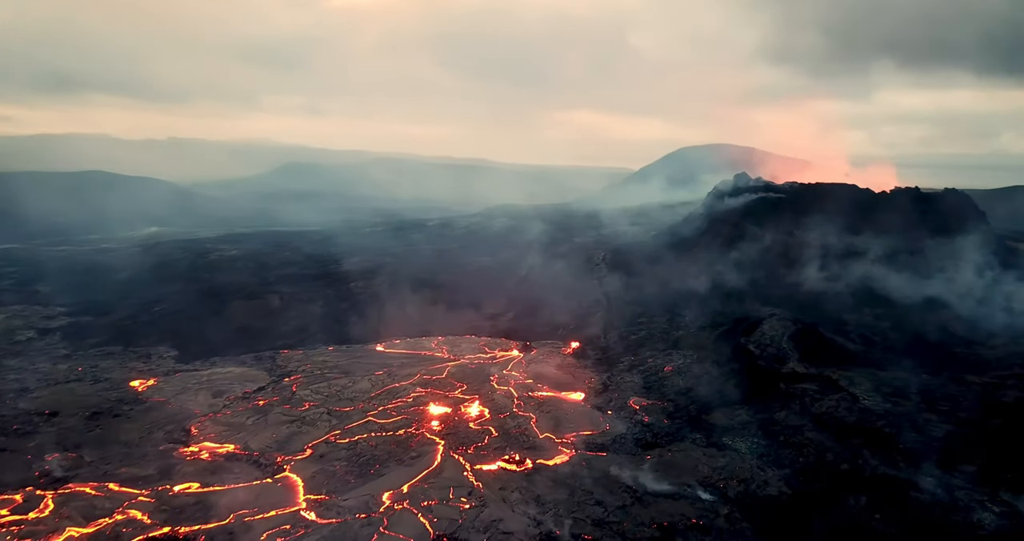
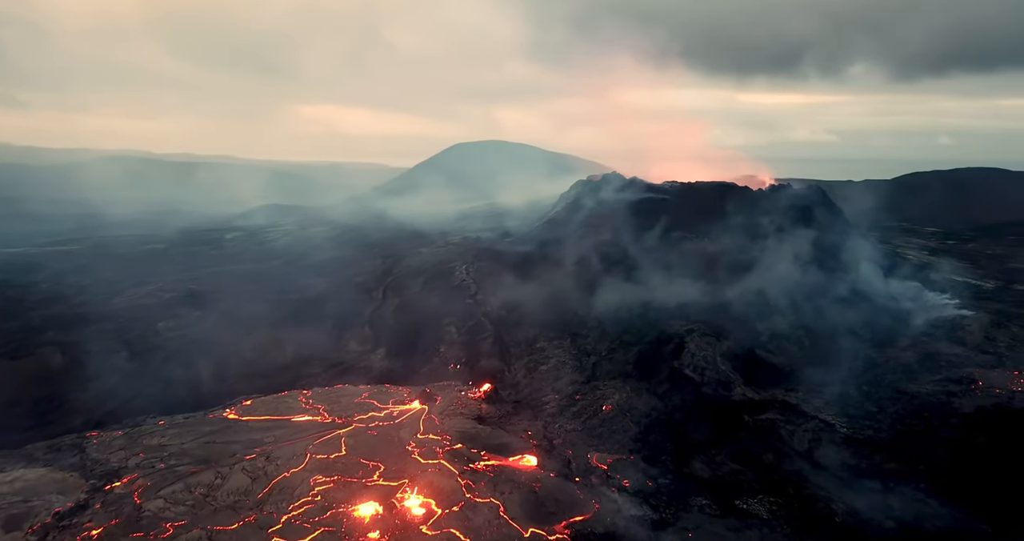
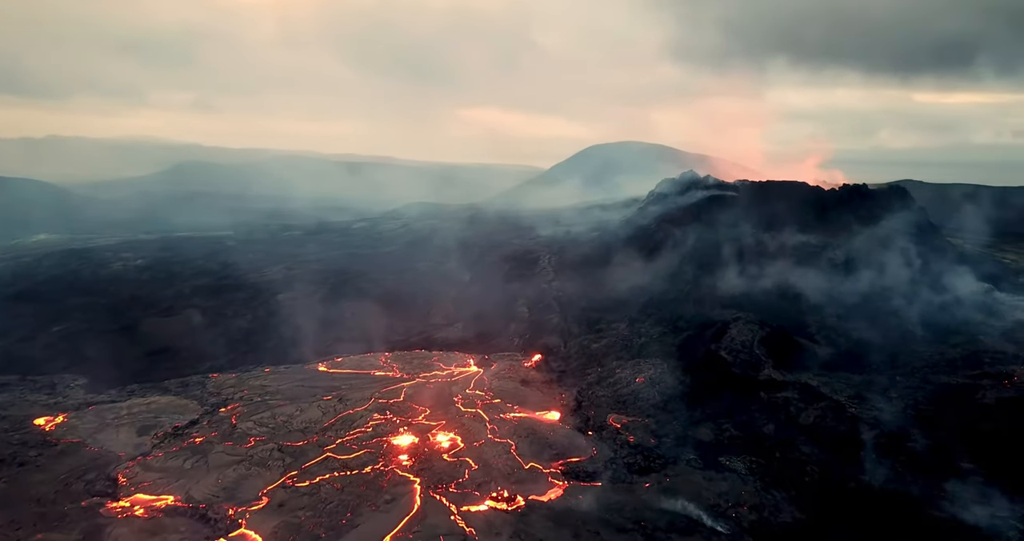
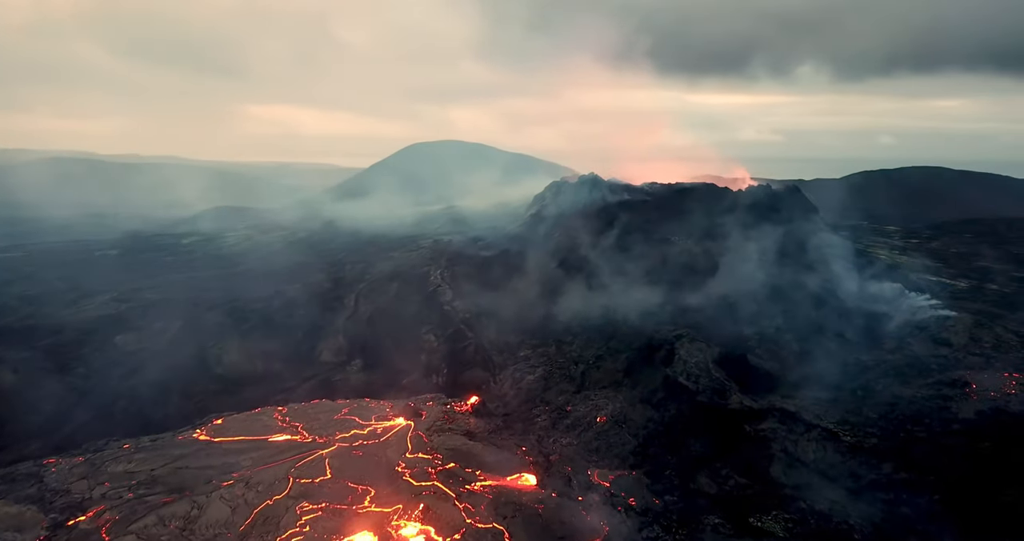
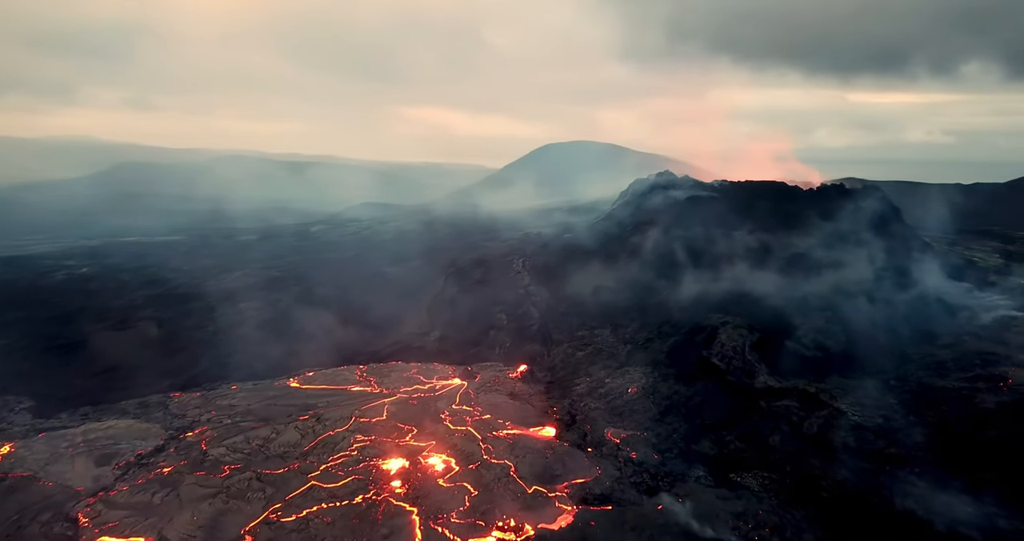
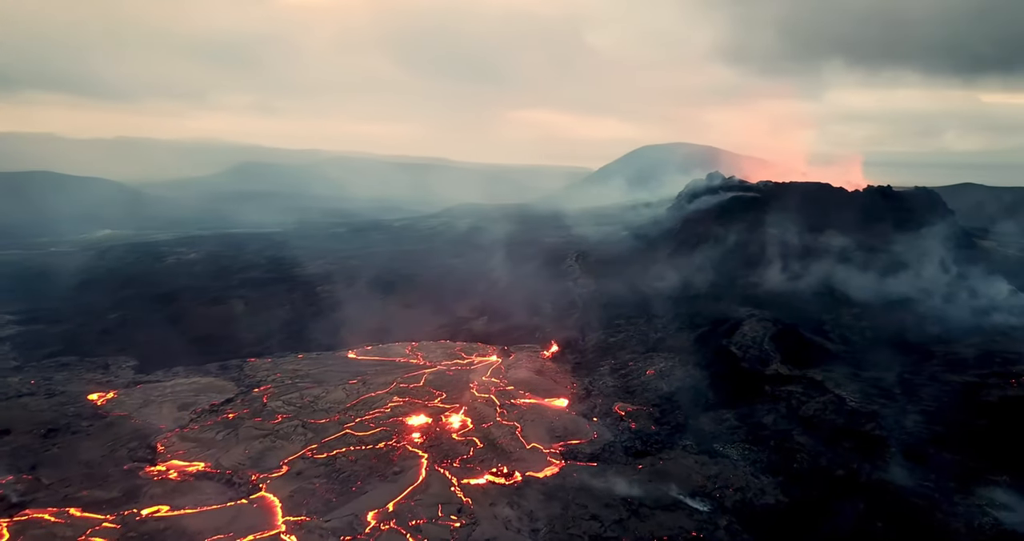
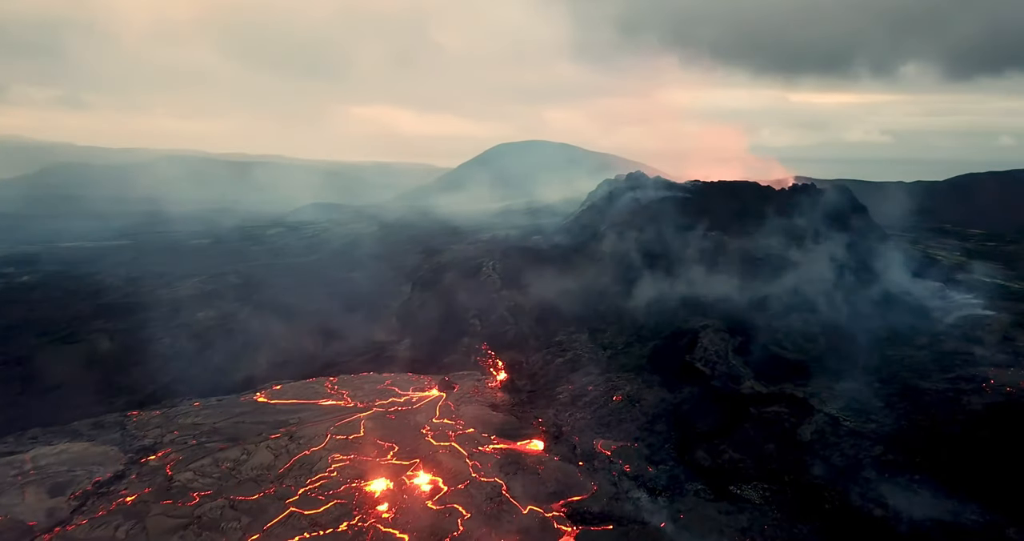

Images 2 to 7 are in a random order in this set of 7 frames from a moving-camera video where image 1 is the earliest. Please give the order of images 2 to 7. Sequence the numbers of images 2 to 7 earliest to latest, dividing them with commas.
6, 3, 5, 7, 2, 4
